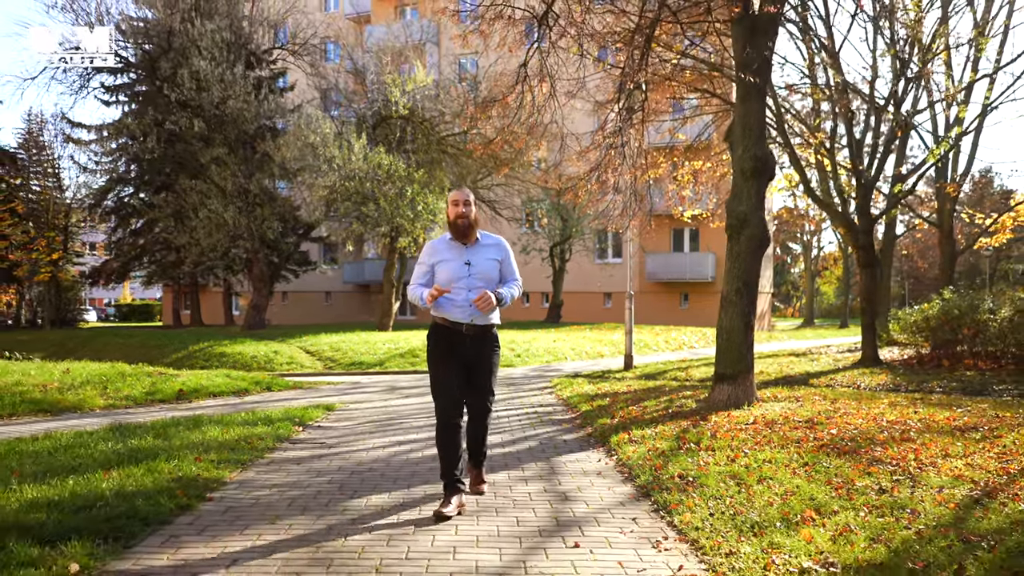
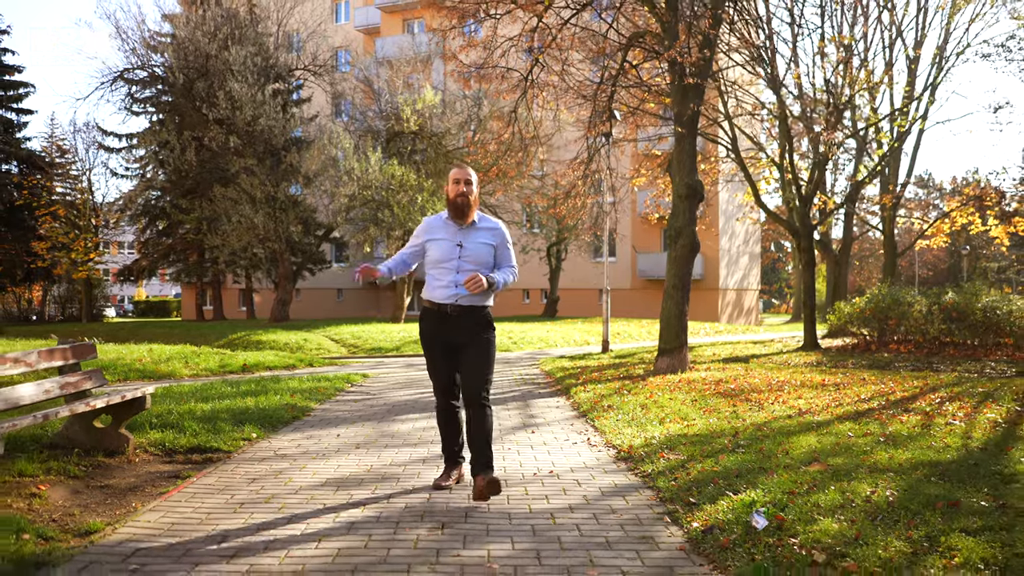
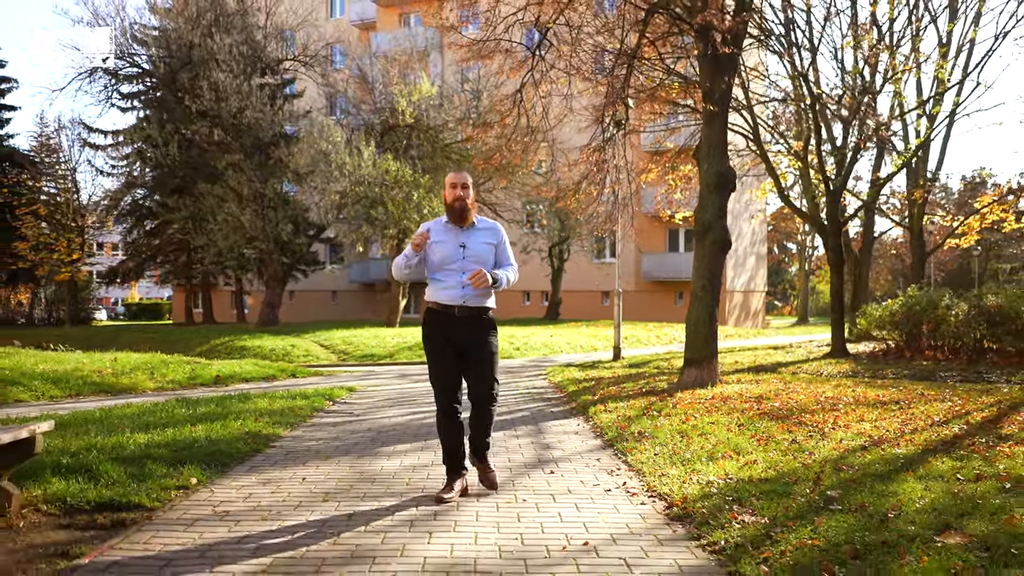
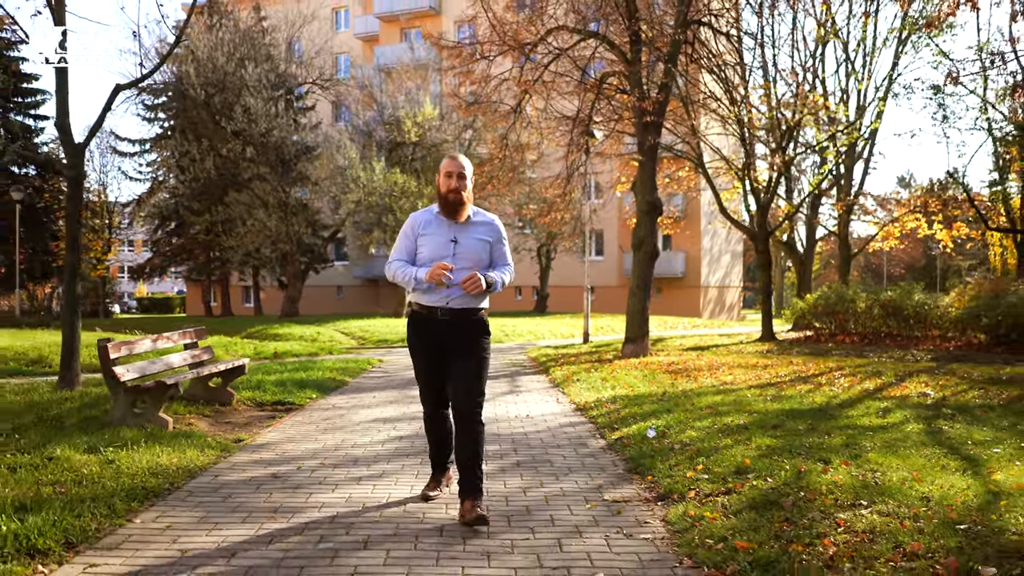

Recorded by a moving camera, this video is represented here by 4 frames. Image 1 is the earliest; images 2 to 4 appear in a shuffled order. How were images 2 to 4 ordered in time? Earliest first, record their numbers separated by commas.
3, 2, 4
